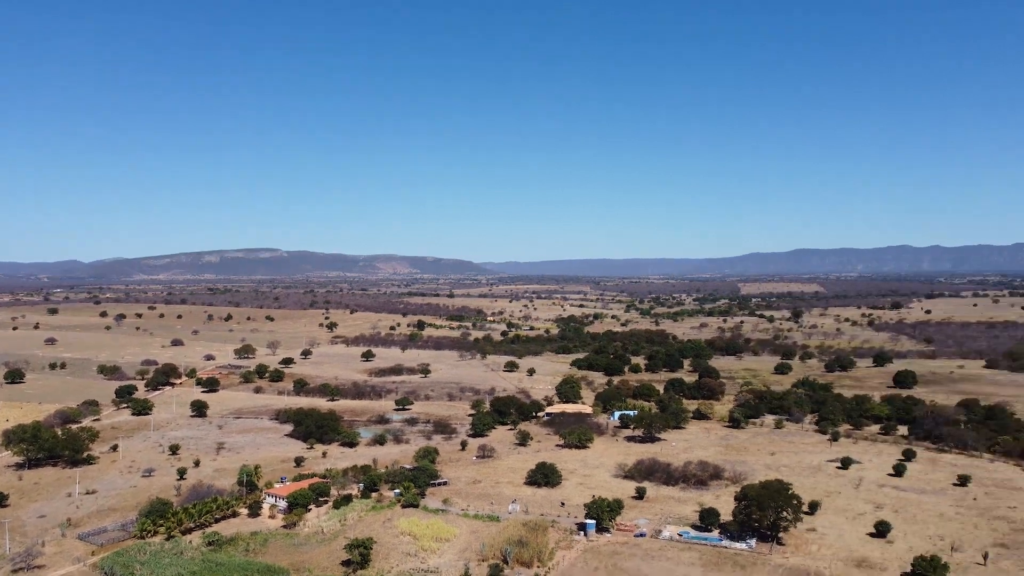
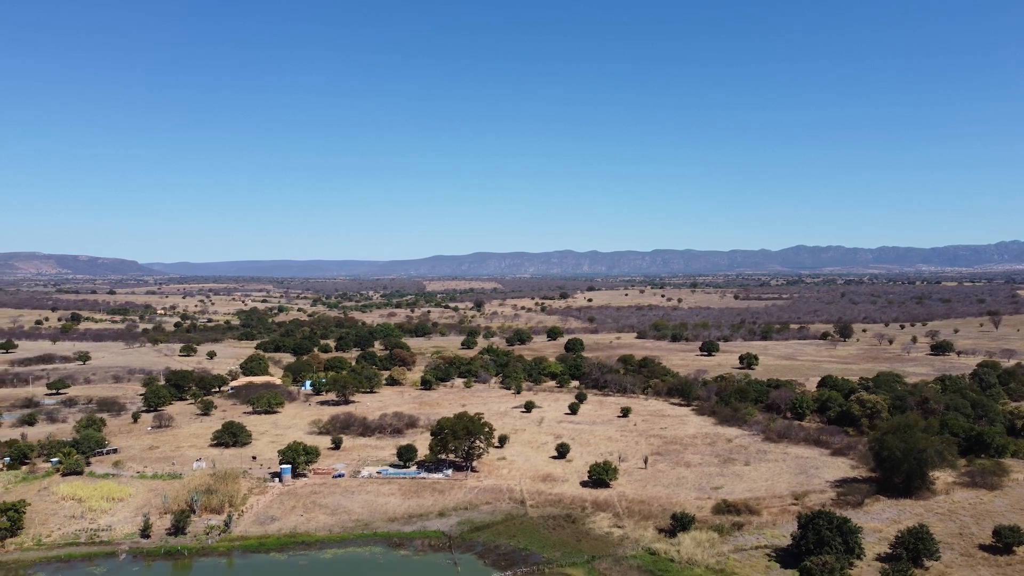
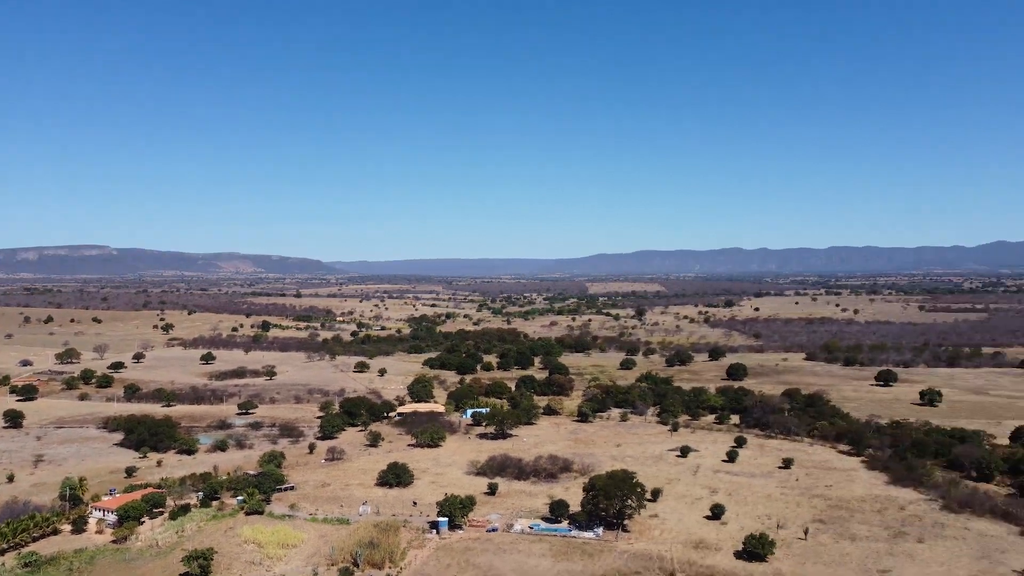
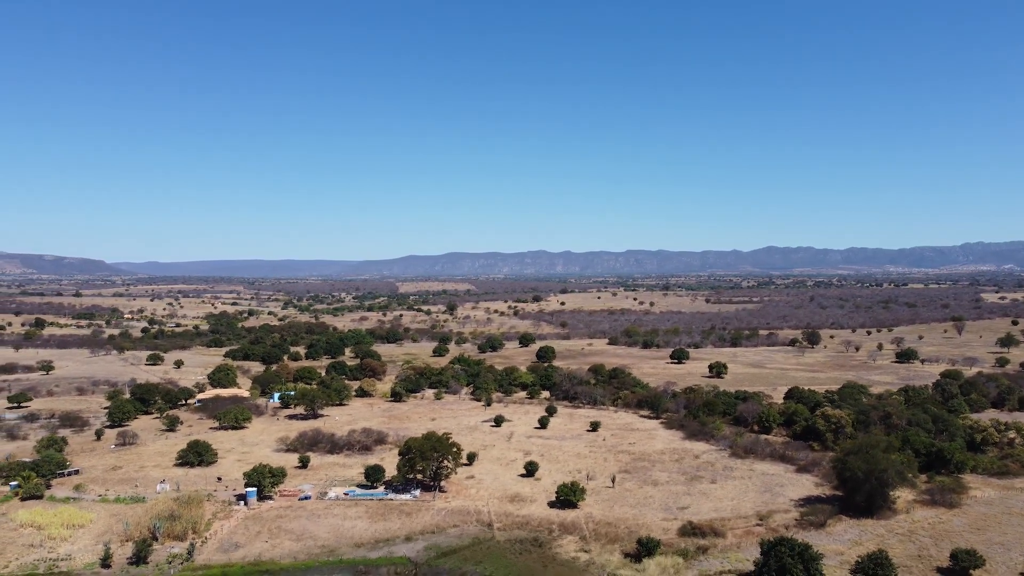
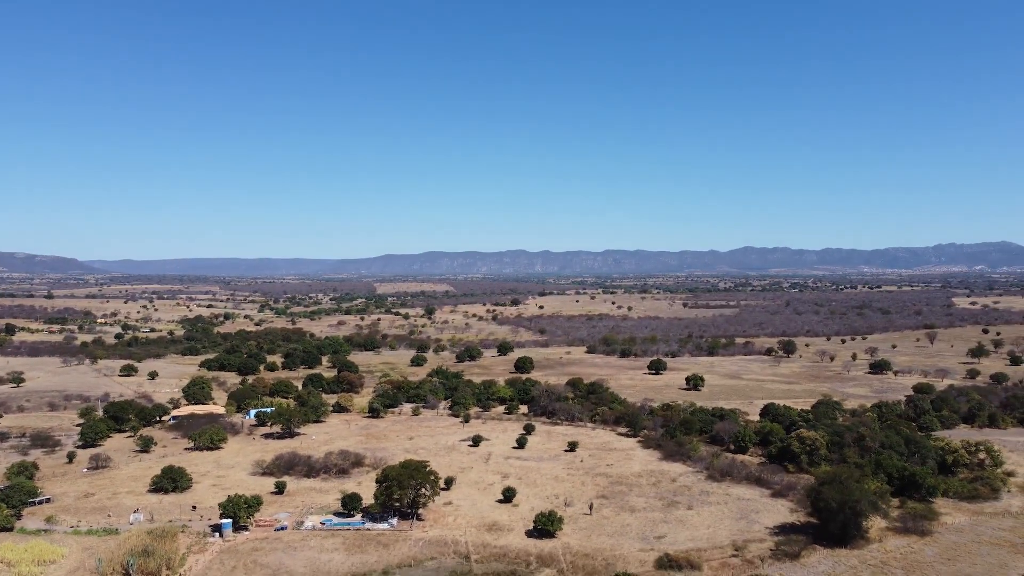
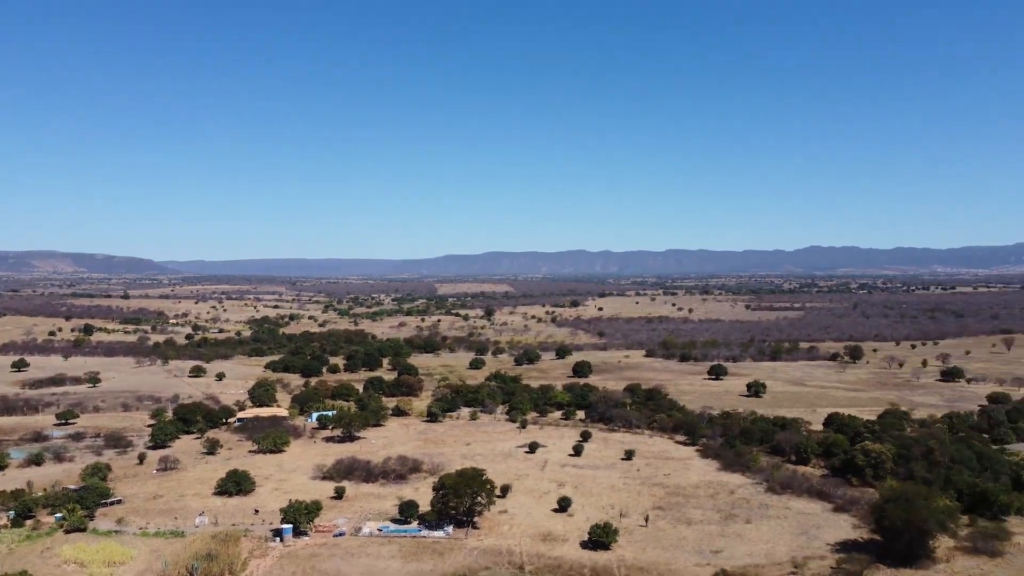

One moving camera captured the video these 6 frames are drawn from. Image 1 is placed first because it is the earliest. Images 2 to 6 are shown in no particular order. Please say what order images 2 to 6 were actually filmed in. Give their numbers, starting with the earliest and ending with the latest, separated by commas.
3, 6, 5, 4, 2
